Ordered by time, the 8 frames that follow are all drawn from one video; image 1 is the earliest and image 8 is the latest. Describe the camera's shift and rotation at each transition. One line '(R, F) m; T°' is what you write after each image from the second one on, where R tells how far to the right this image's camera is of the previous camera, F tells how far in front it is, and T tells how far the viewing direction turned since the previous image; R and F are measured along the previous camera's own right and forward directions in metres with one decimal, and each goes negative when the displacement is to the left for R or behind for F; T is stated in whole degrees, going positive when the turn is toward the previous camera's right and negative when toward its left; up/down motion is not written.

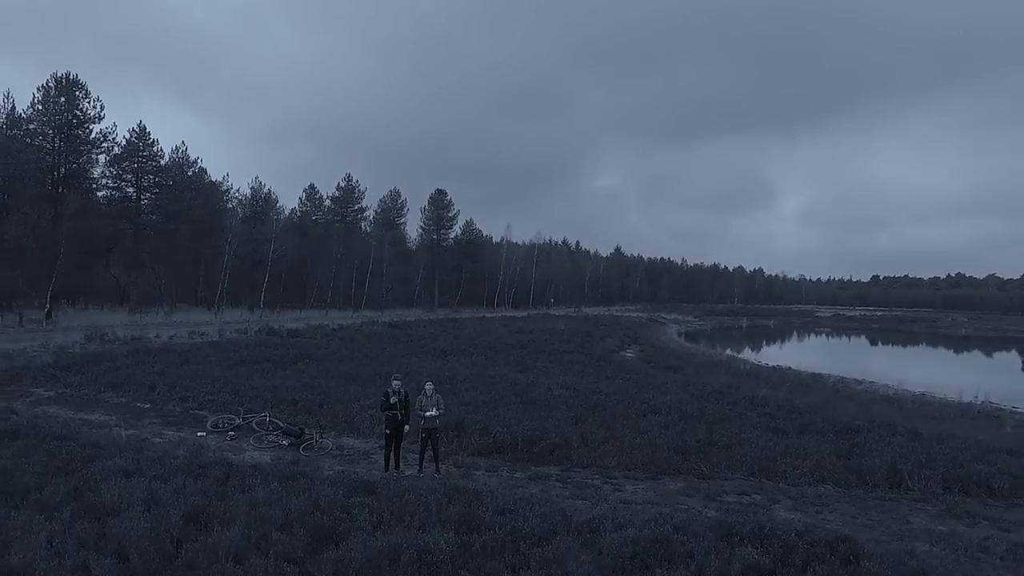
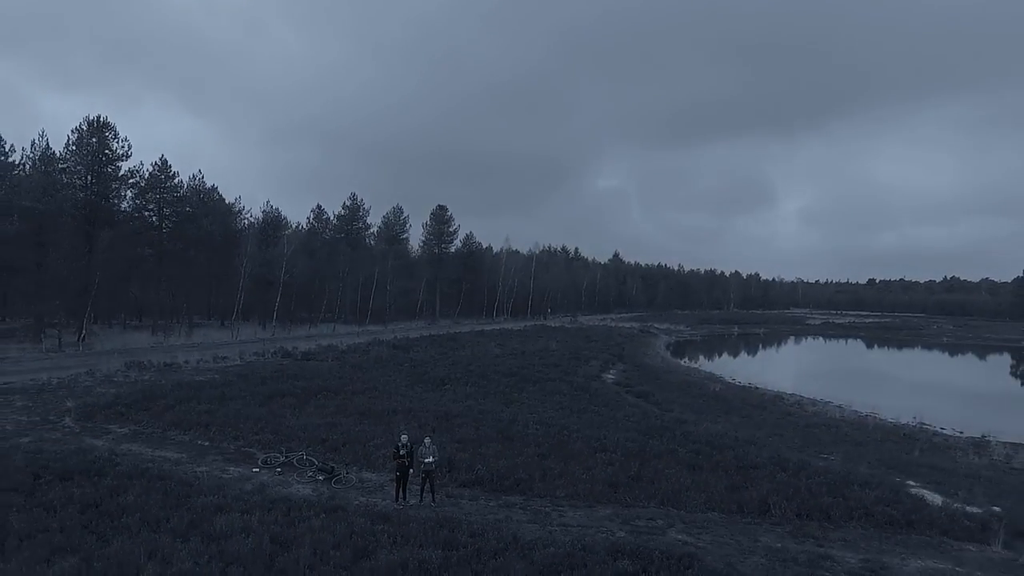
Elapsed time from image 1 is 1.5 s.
(+0.3, -2.8) m; 0°
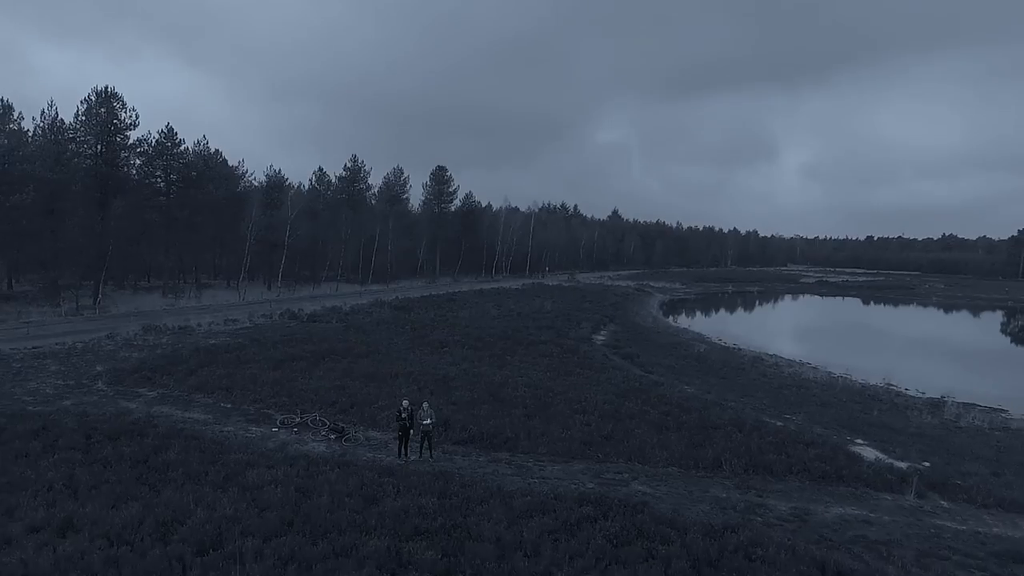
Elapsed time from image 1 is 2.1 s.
(+0.2, -1.4) m; 0°
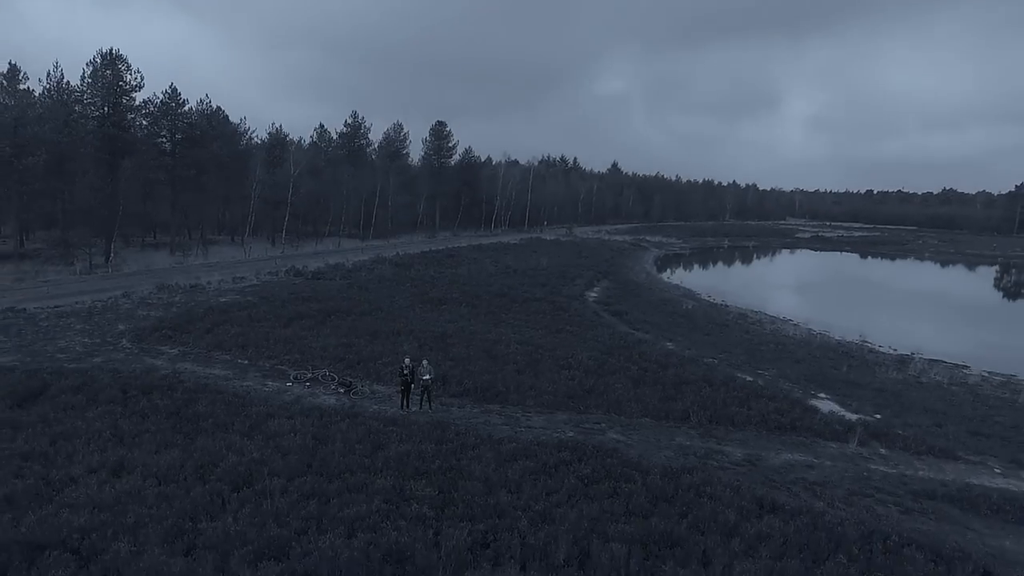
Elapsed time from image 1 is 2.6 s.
(+0.2, -1.3) m; 0°
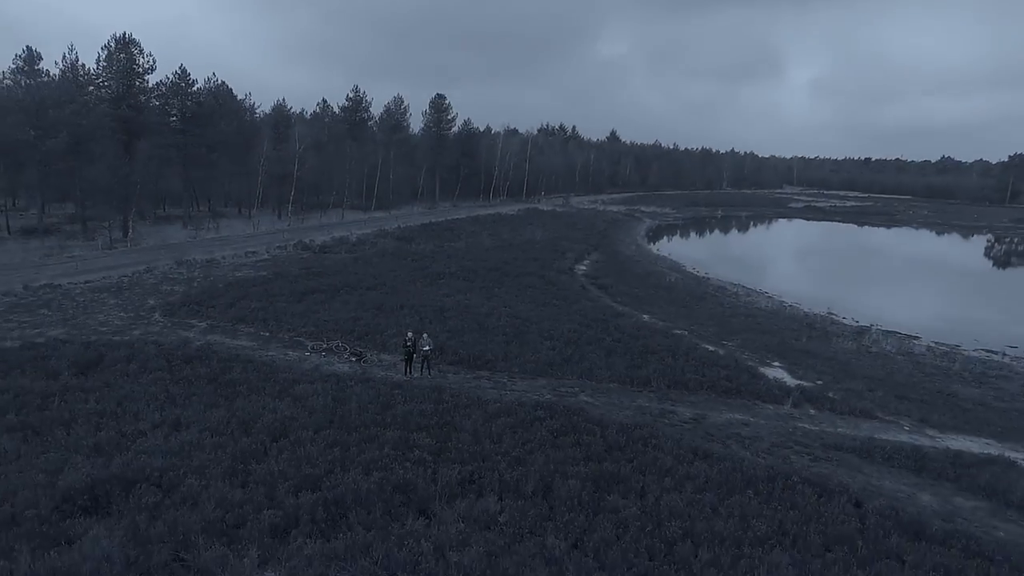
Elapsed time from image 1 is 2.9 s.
(+0.2, -2.1) m; 0°
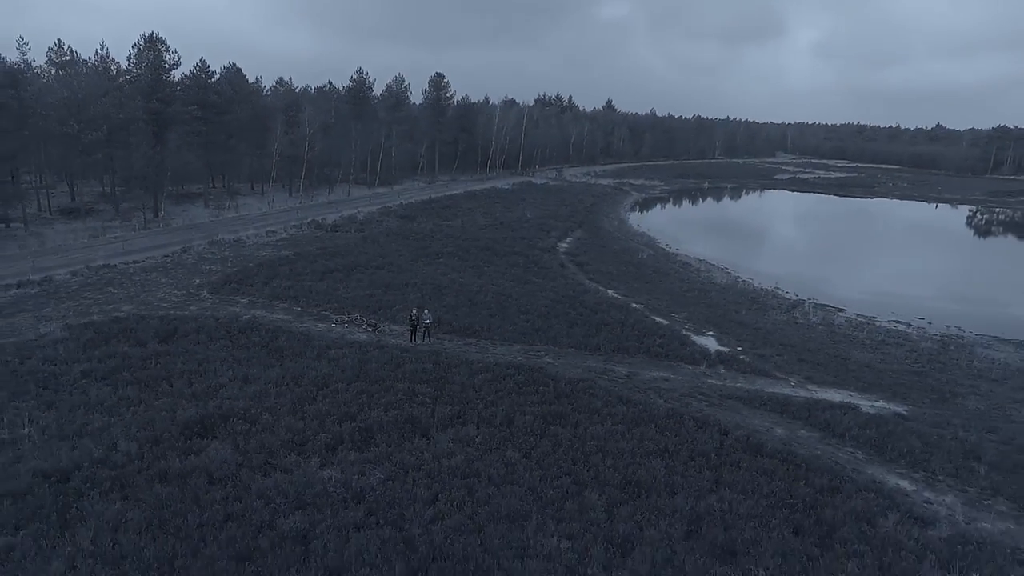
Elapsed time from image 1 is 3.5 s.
(+0.5, -4.4) m; 0°
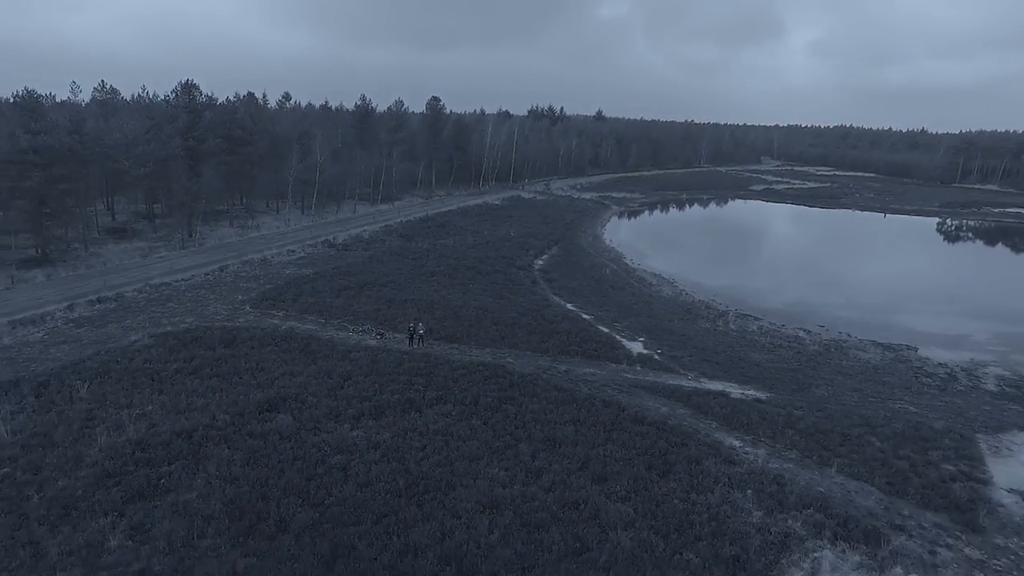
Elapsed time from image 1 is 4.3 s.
(+0.9, -6.7) m; 0°
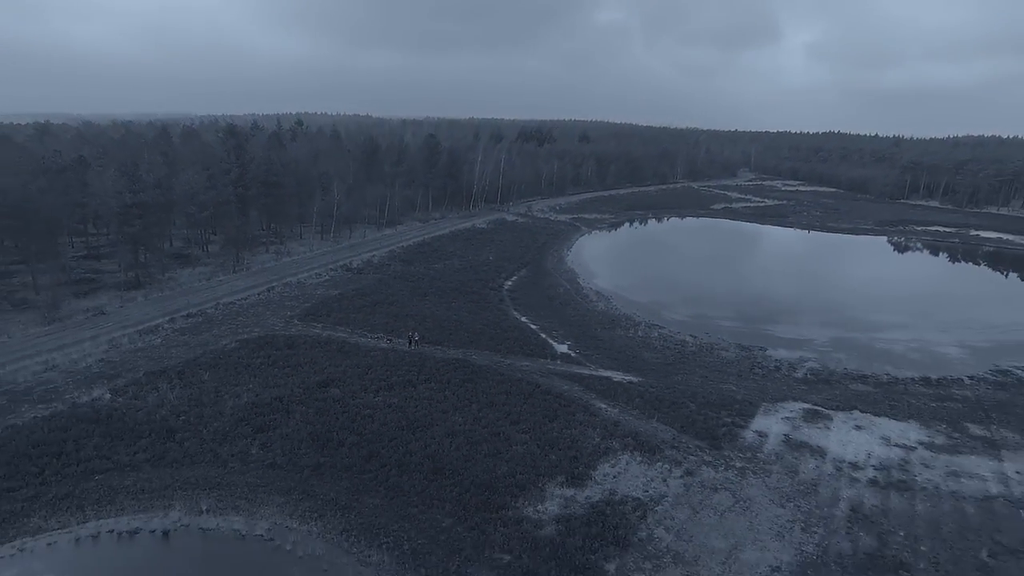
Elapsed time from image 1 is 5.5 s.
(+1.8, -13.3) m; 0°
